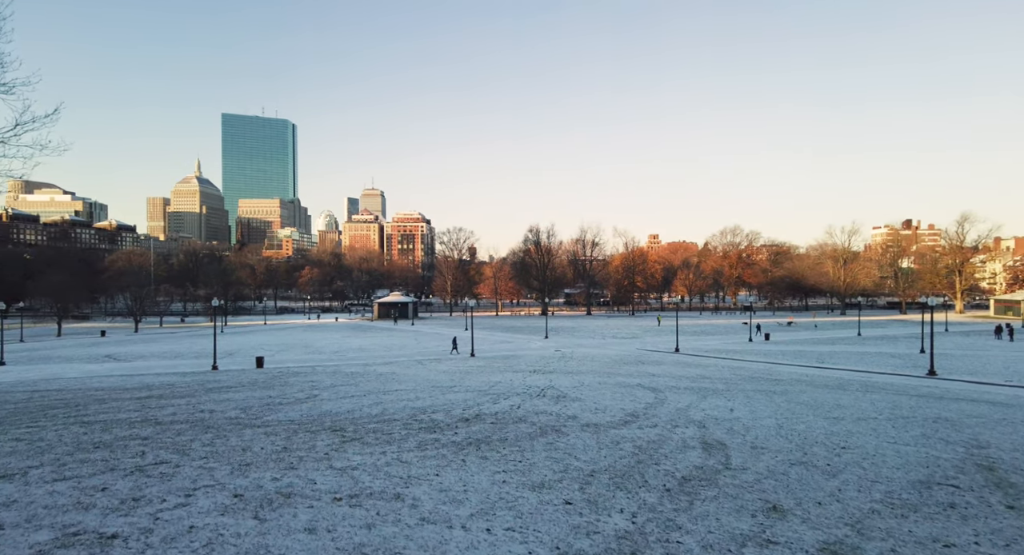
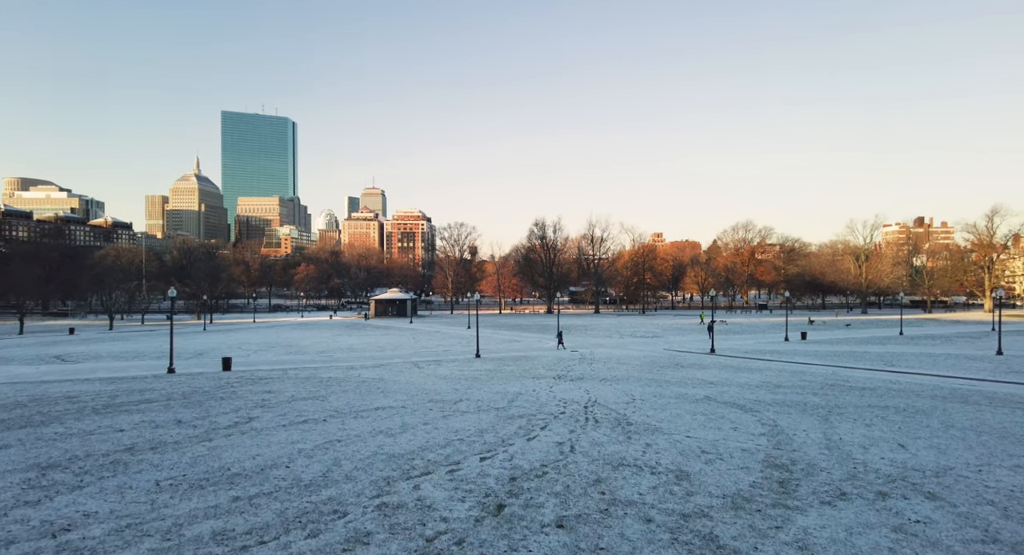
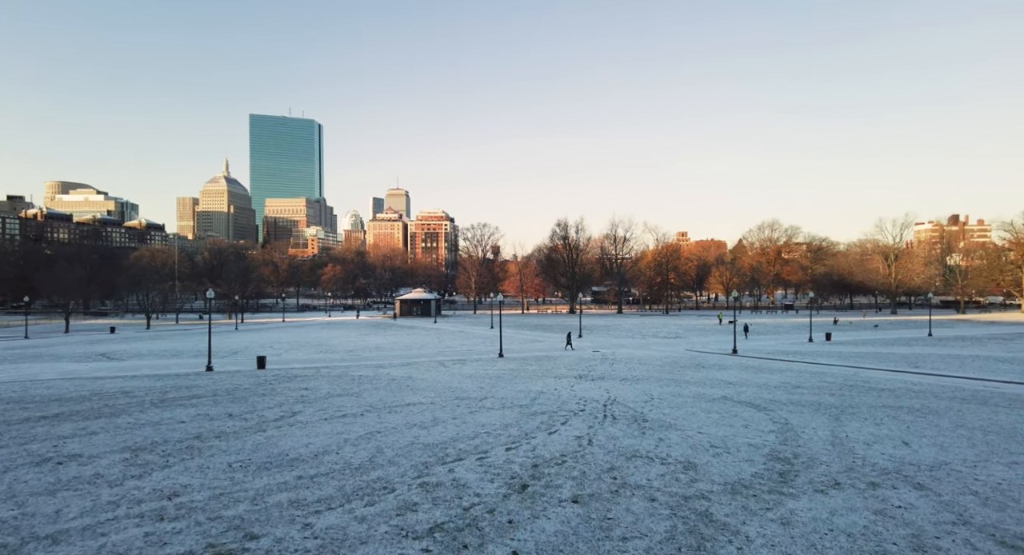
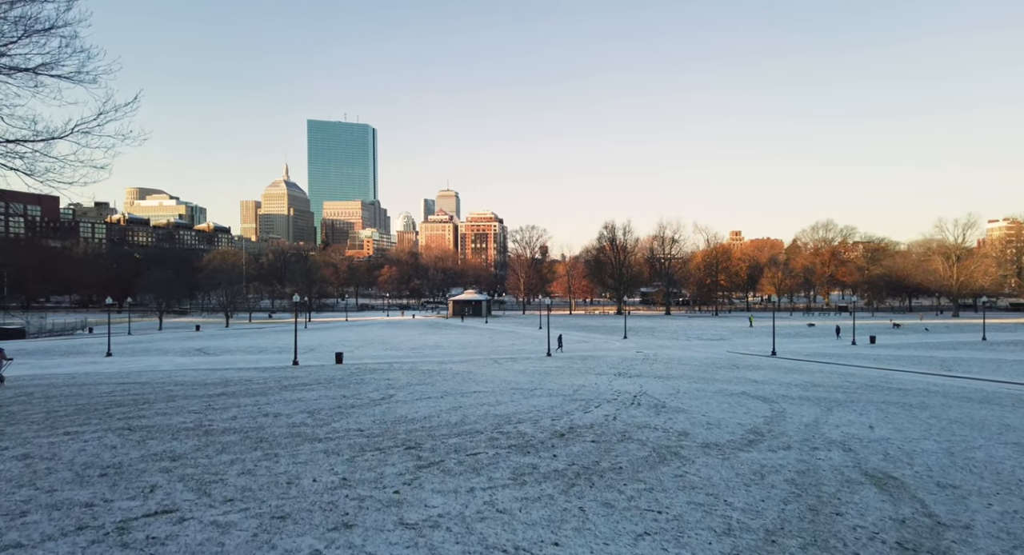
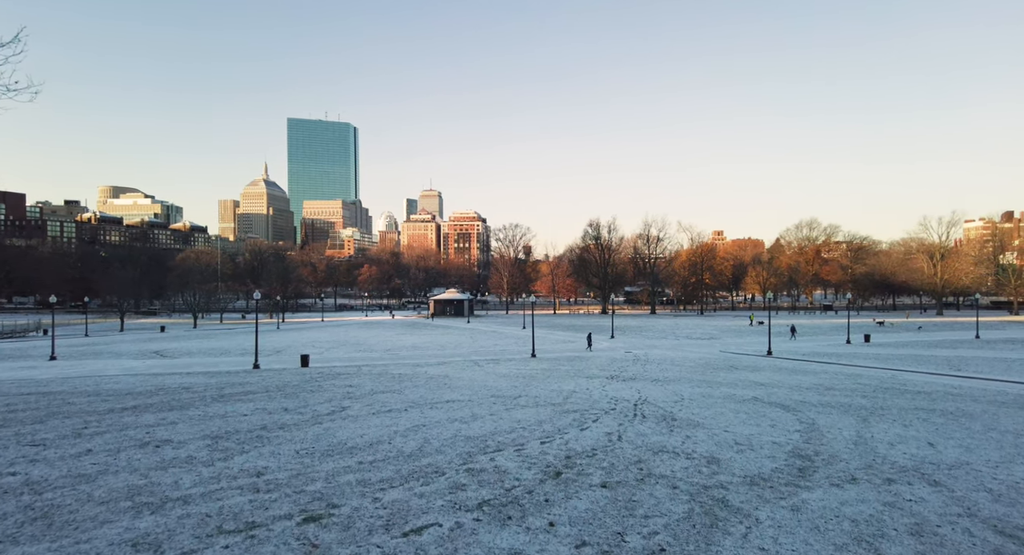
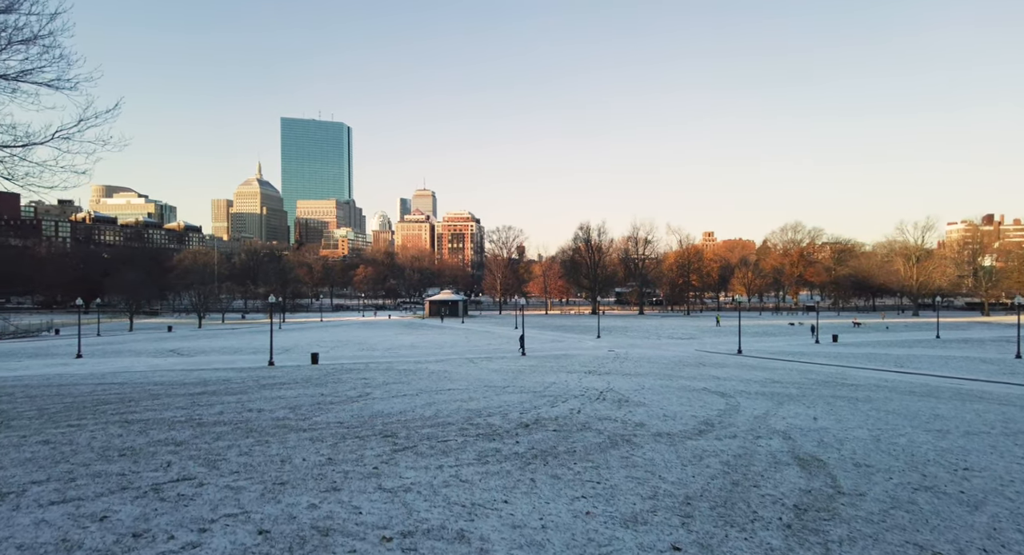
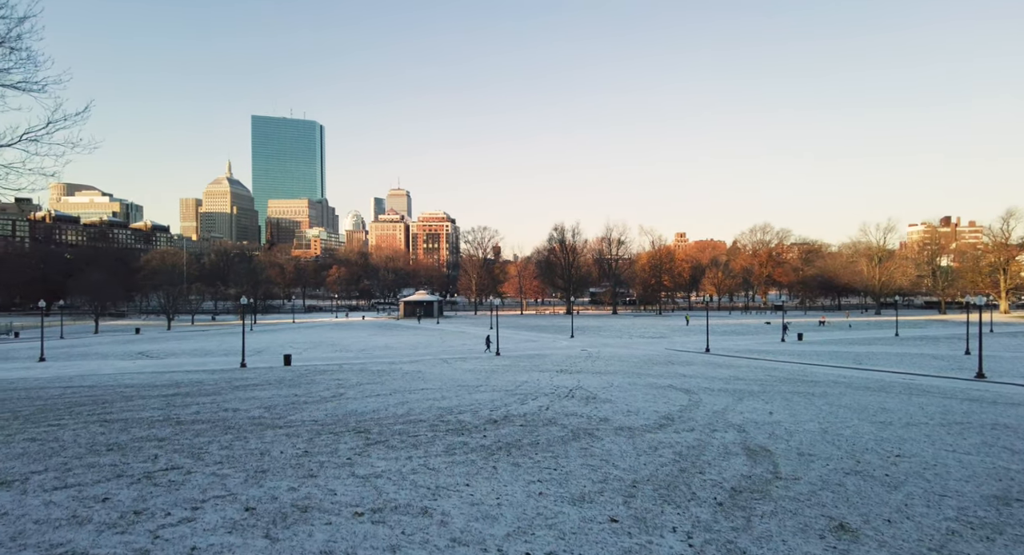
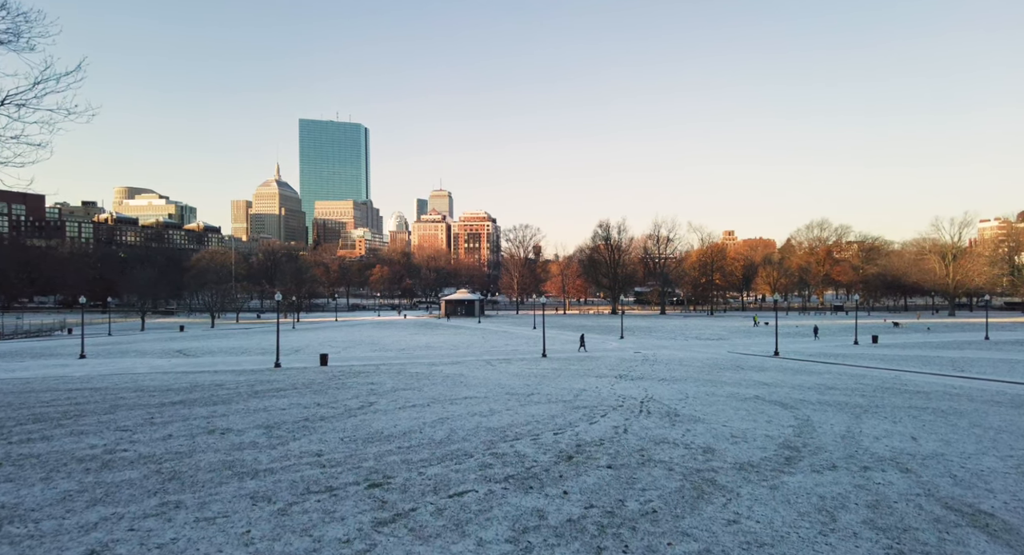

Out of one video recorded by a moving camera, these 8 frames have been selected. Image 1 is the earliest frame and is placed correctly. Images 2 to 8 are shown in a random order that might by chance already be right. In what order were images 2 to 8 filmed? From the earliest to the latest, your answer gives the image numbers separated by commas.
7, 6, 4, 8, 5, 3, 2
